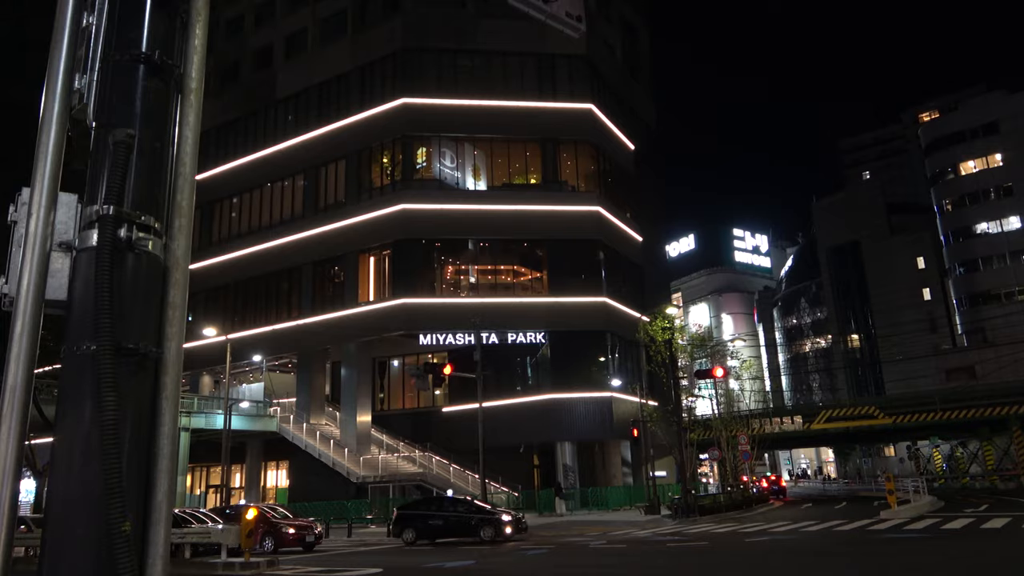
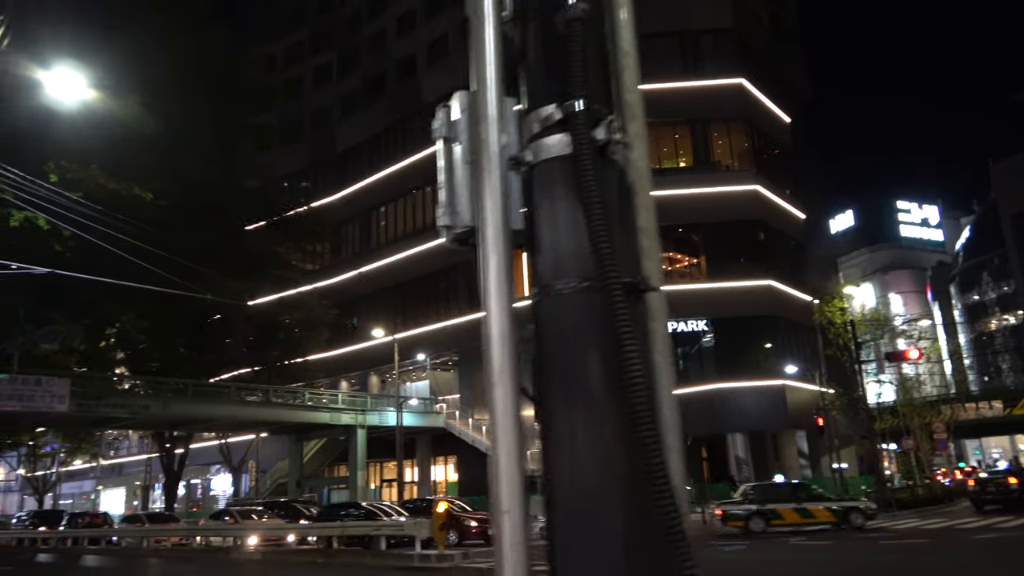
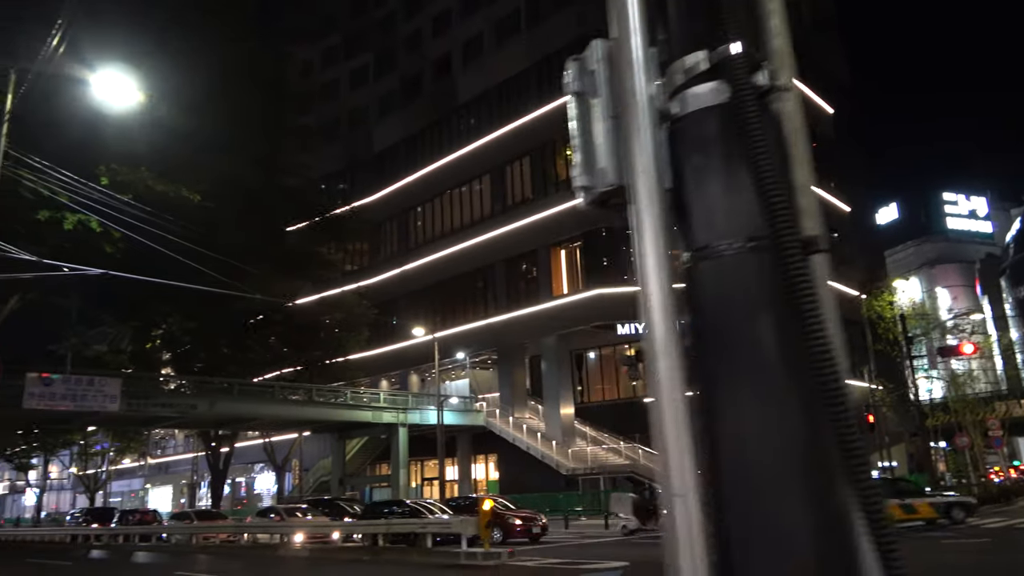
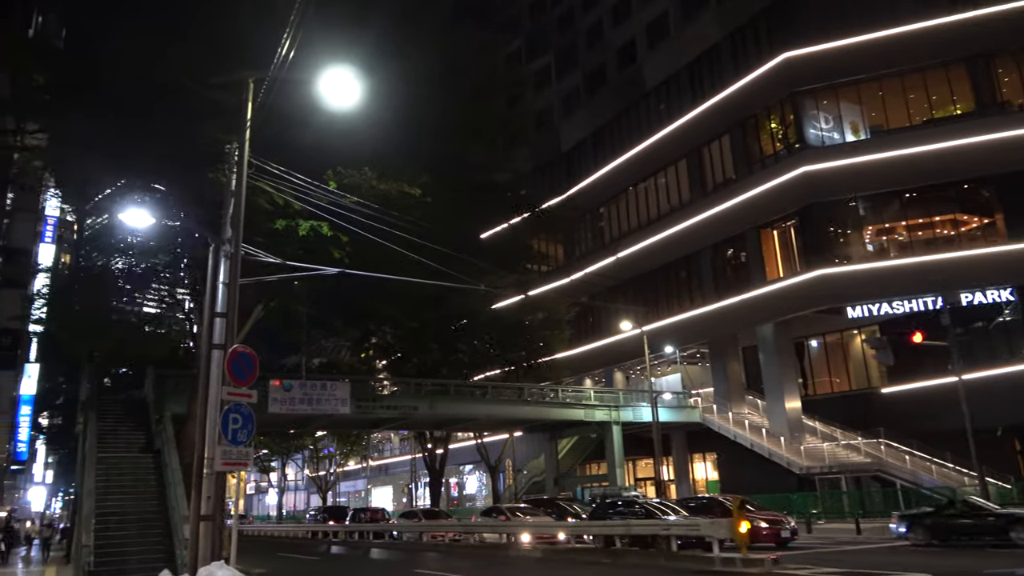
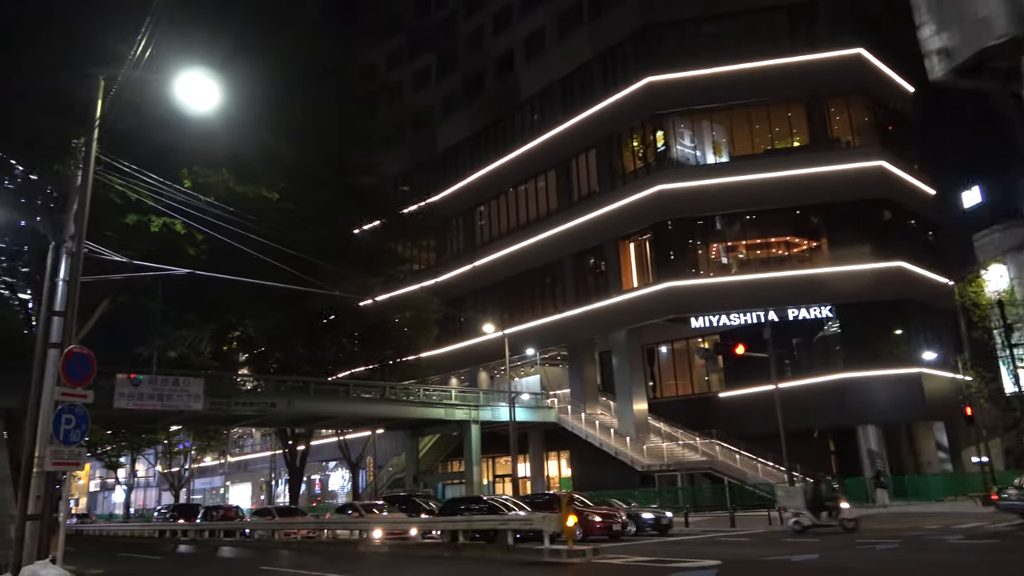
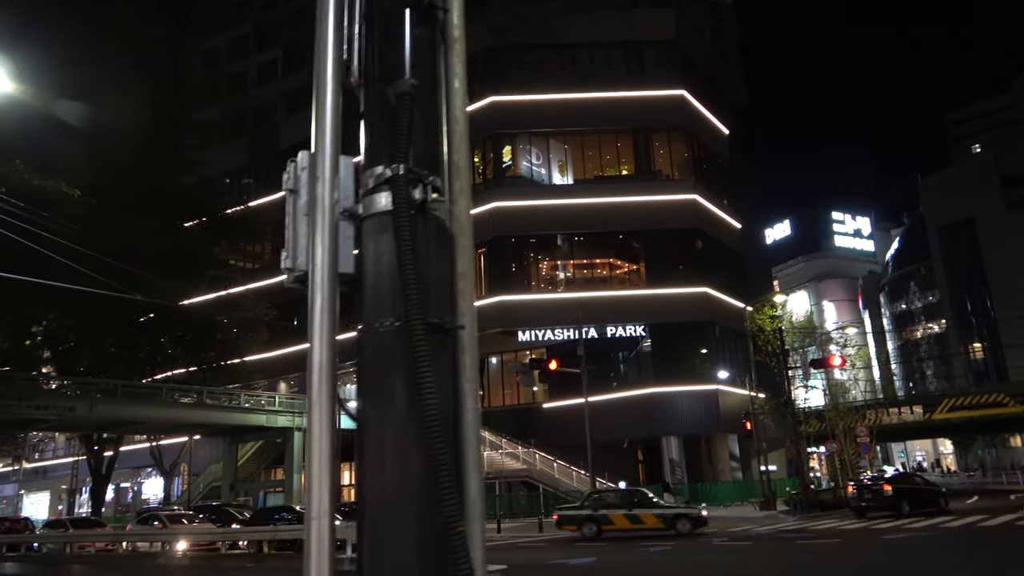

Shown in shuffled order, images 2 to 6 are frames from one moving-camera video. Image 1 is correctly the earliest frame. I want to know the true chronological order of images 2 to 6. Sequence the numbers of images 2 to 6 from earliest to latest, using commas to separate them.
6, 2, 3, 5, 4
